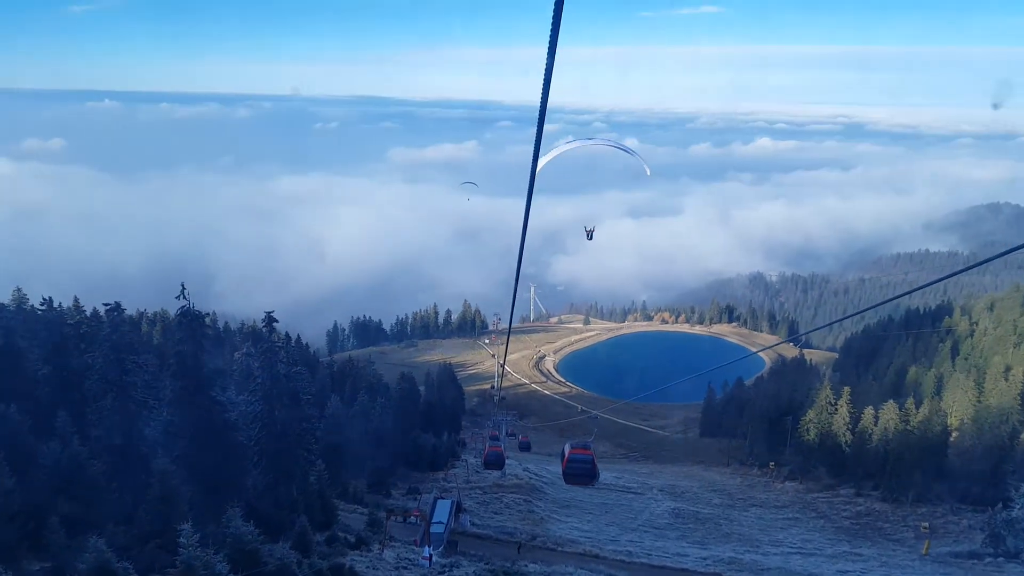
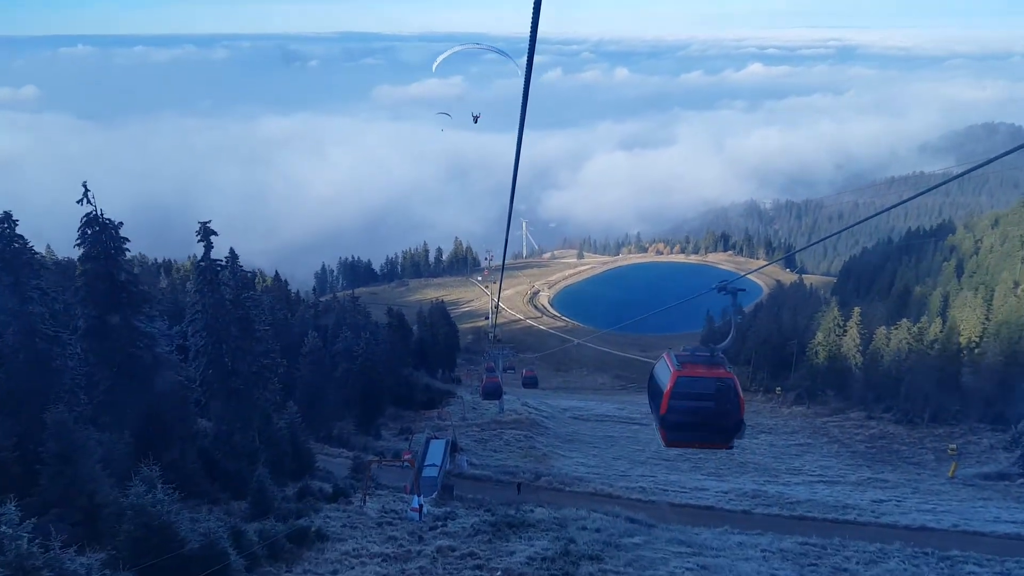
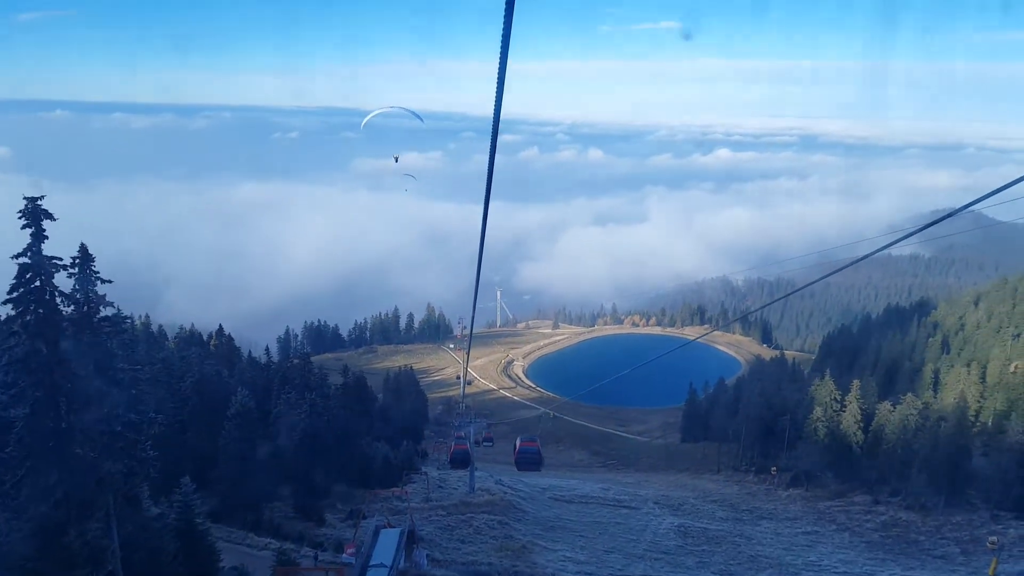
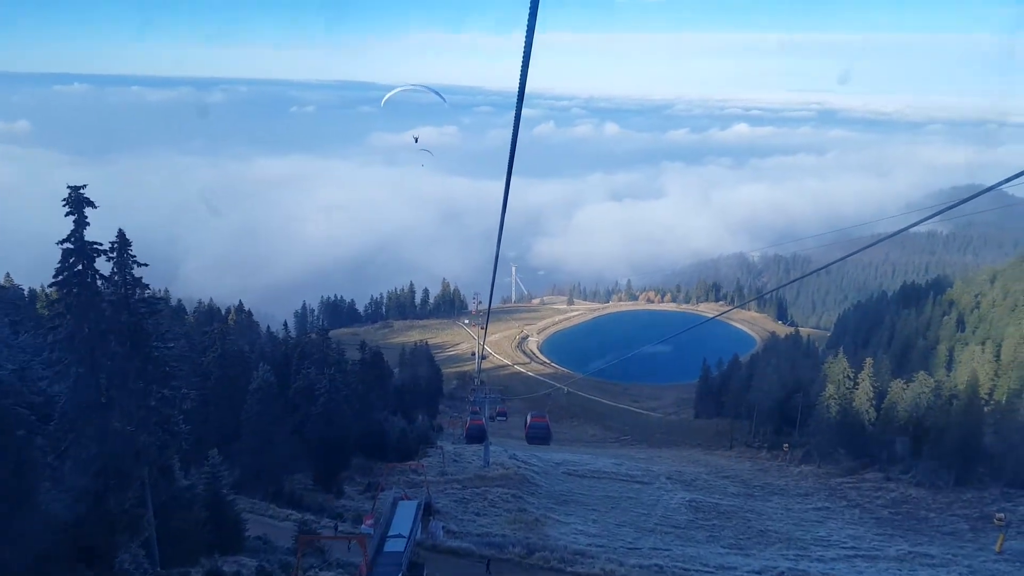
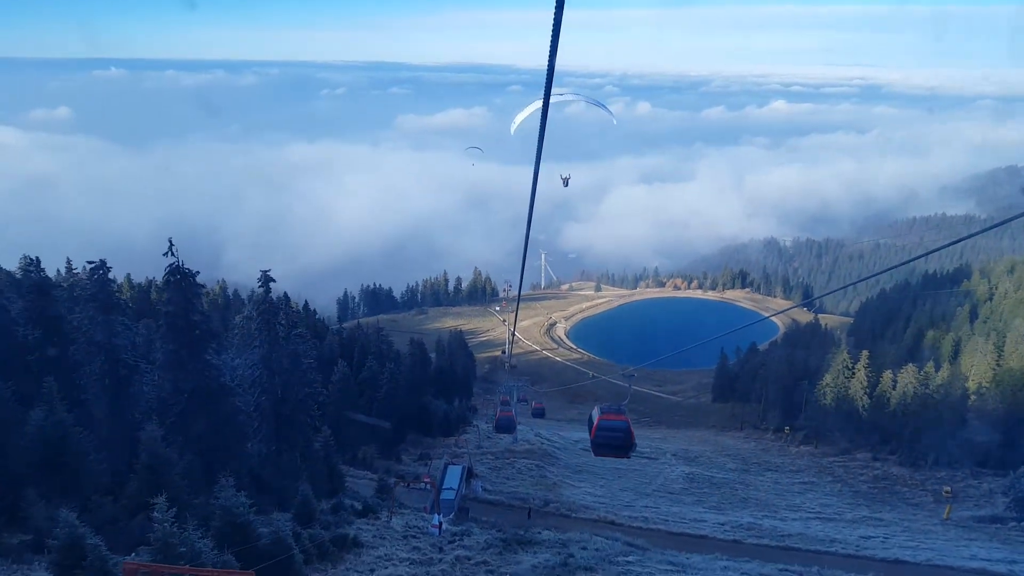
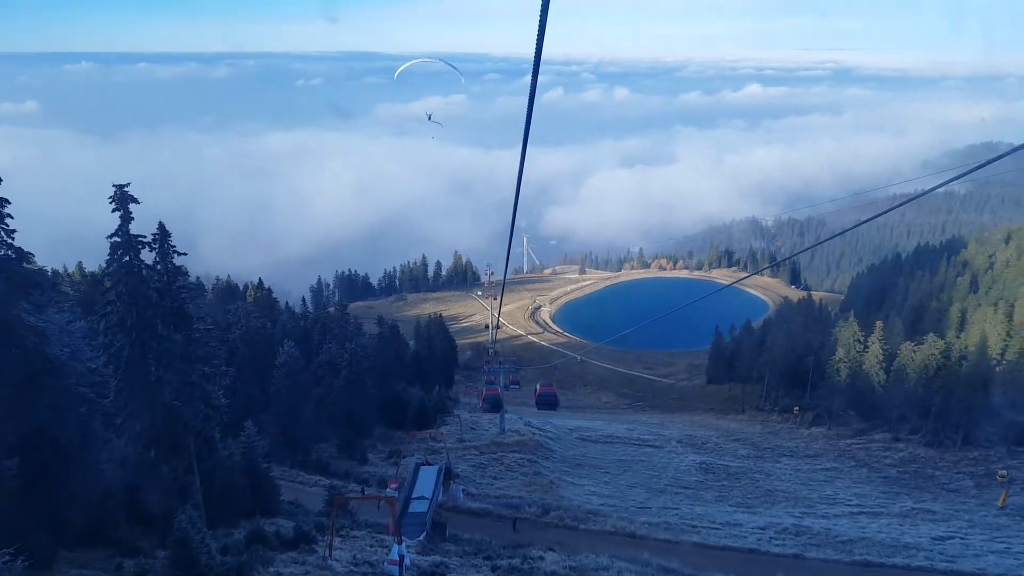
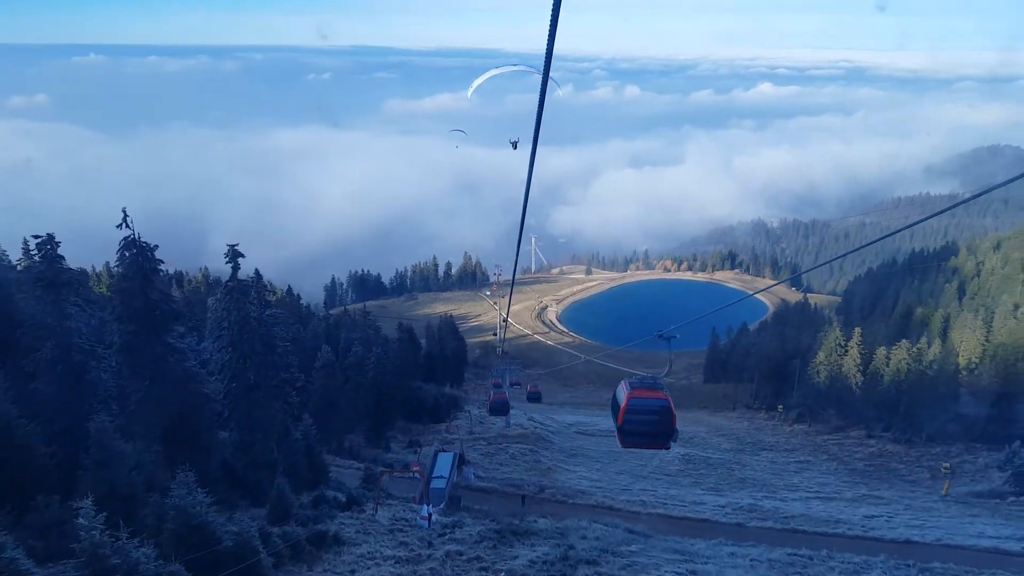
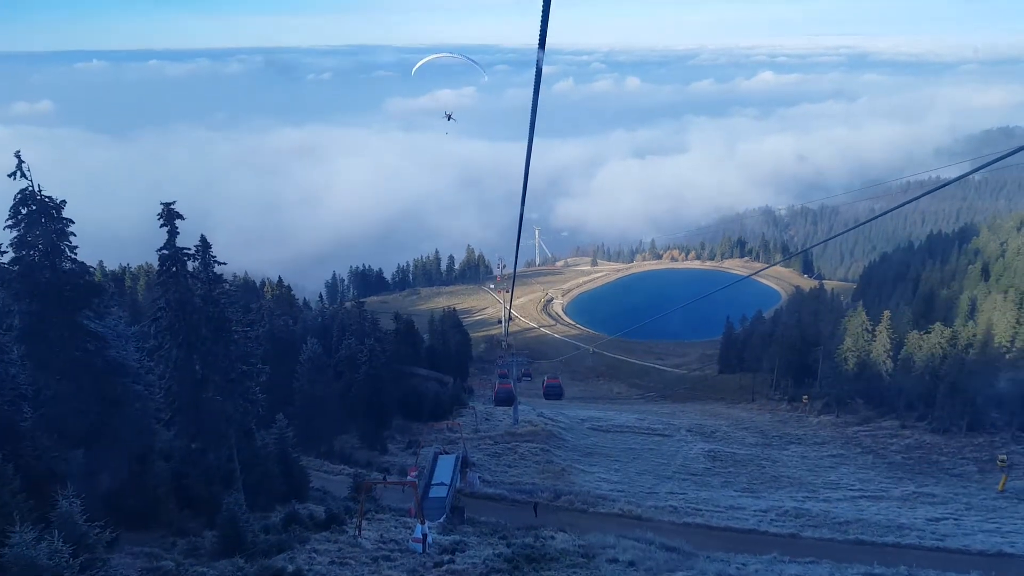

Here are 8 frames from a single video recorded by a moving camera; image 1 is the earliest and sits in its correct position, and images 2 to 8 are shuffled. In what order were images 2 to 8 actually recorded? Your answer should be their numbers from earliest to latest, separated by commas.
5, 7, 2, 8, 6, 4, 3
